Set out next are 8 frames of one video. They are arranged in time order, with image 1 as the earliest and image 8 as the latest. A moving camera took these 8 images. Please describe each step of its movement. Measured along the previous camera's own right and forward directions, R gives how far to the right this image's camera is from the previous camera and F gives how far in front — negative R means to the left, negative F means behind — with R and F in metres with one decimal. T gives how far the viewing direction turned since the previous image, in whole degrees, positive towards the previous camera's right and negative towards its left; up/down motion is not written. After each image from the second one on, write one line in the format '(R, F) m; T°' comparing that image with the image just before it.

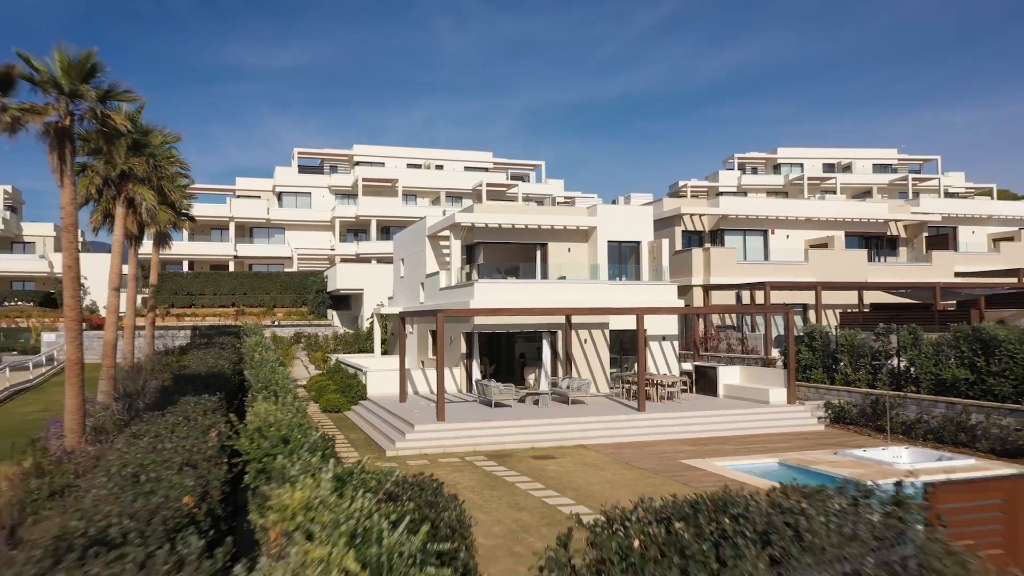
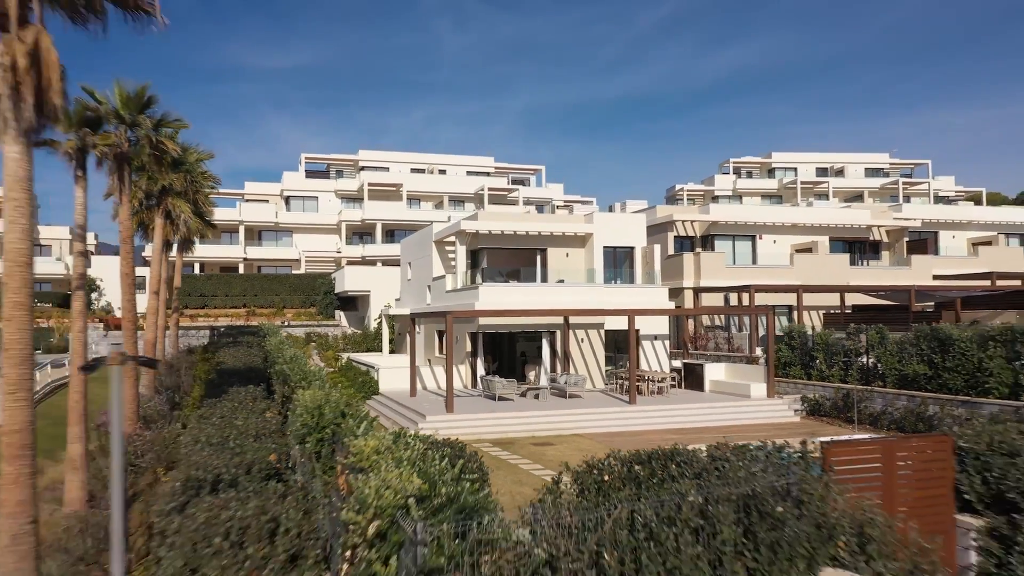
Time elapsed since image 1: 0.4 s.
(0.0, -1.6) m; 0°
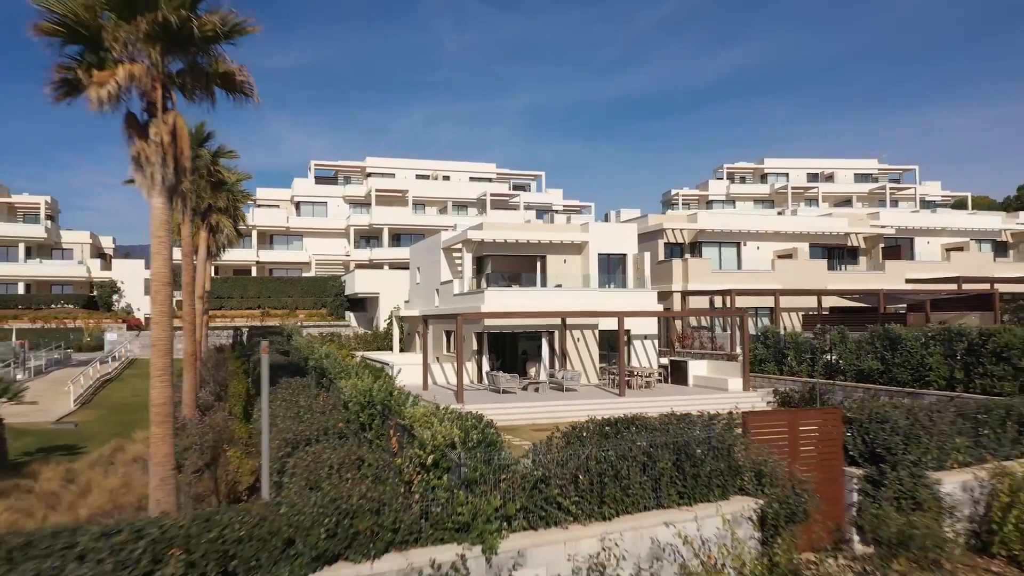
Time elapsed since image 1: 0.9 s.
(-0.1, -2.3) m; 0°
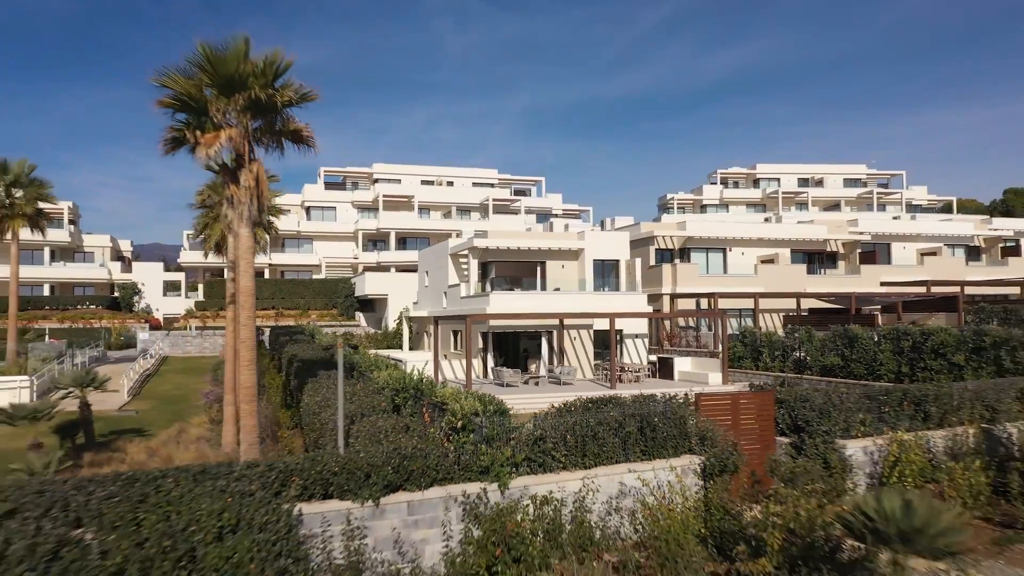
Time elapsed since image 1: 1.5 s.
(-0.1, -2.5) m; 0°
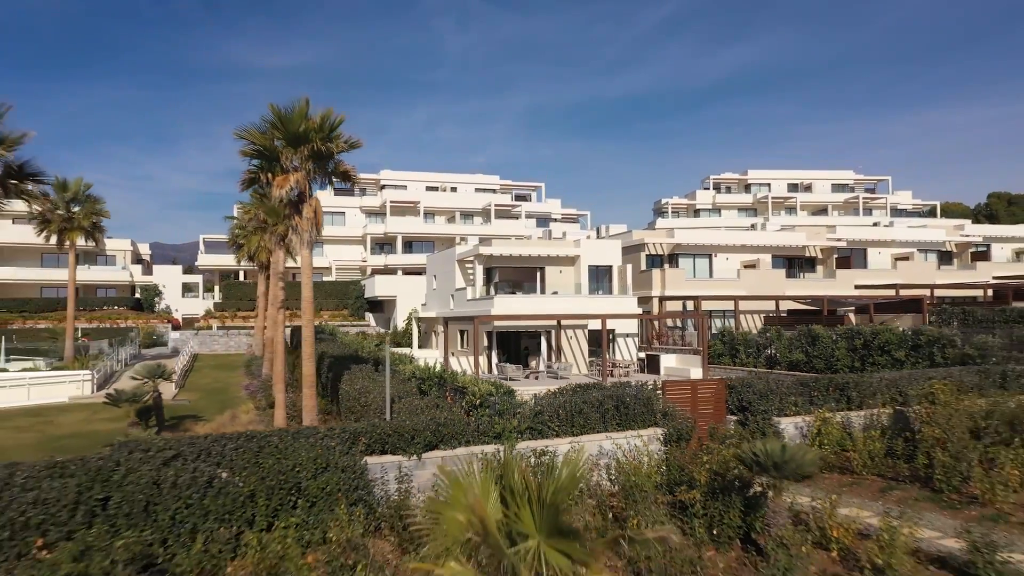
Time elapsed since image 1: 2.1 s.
(-0.1, -2.9) m; 0°
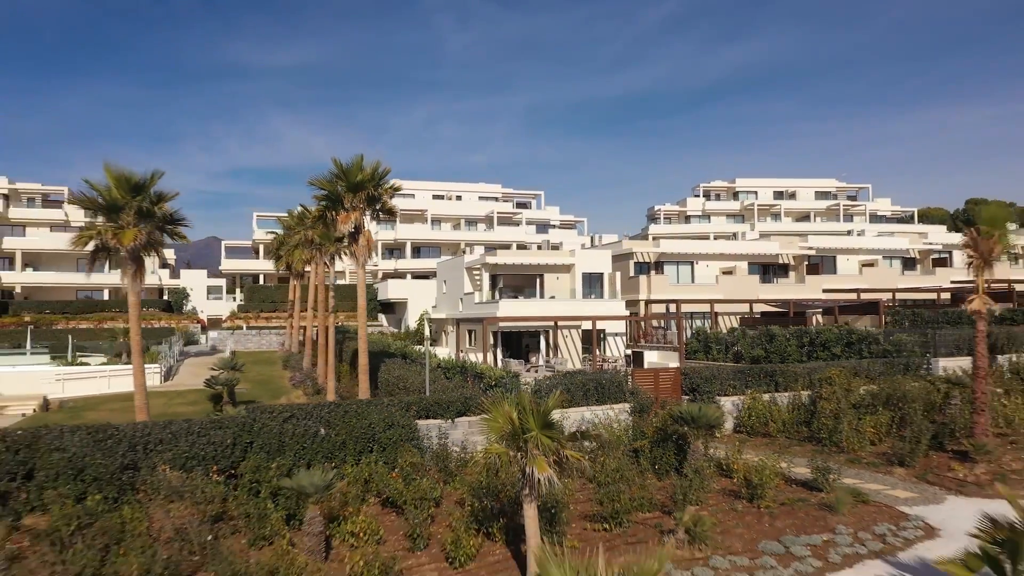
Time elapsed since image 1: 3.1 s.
(-0.1, -4.4) m; 0°
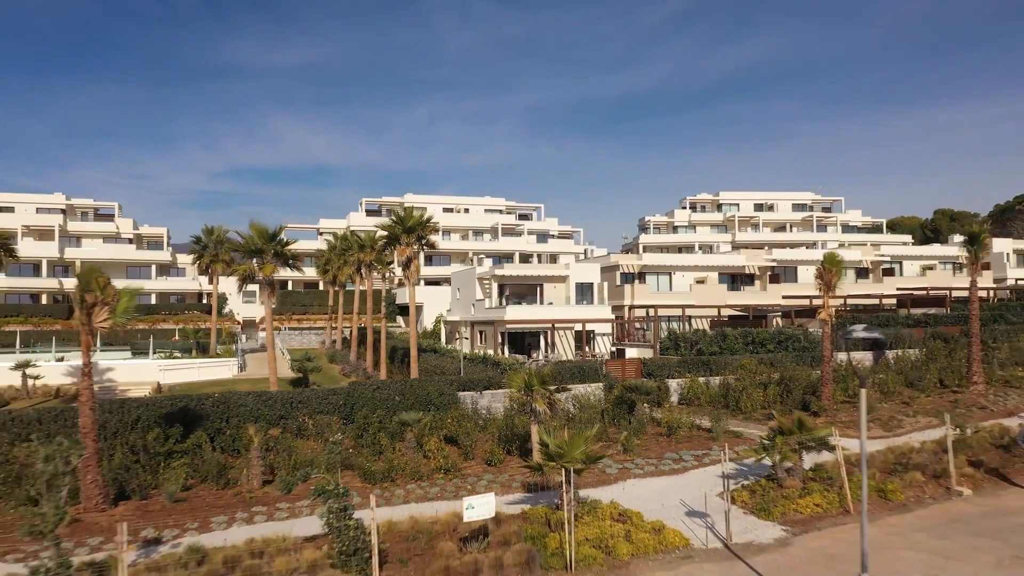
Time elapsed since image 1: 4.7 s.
(-0.2, -7.3) m; 0°
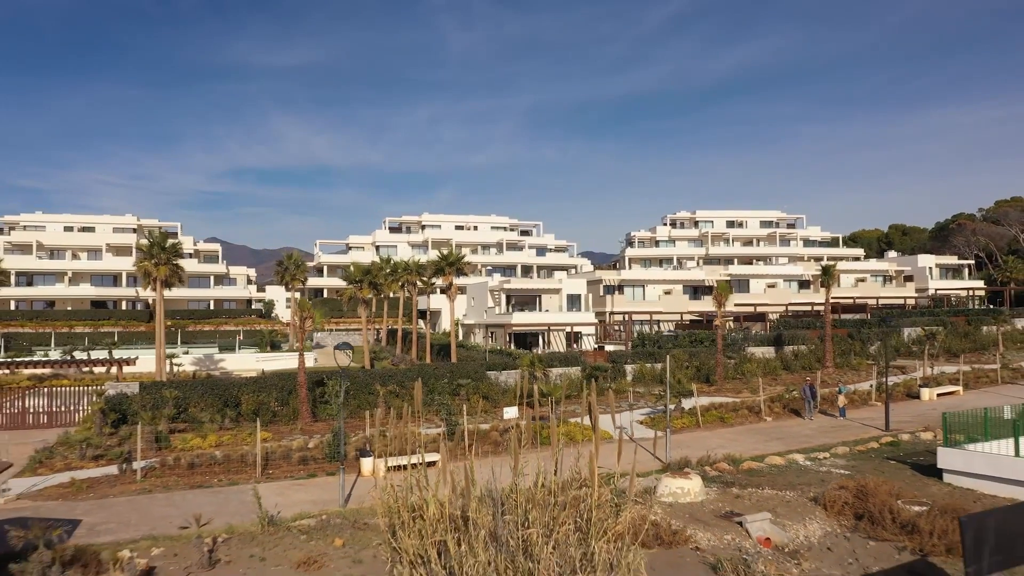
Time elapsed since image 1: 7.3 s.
(-0.4, -12.2) m; 0°
